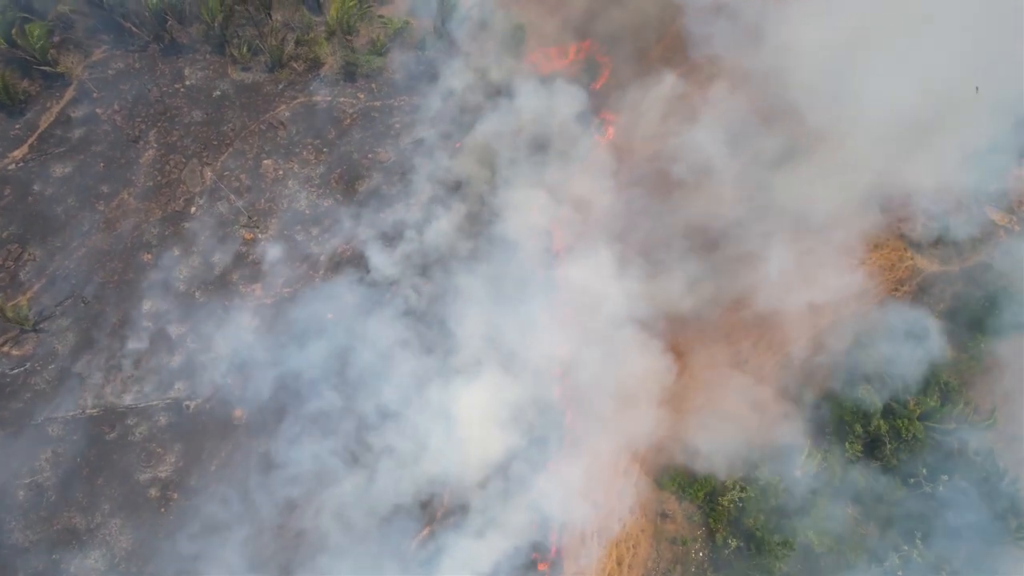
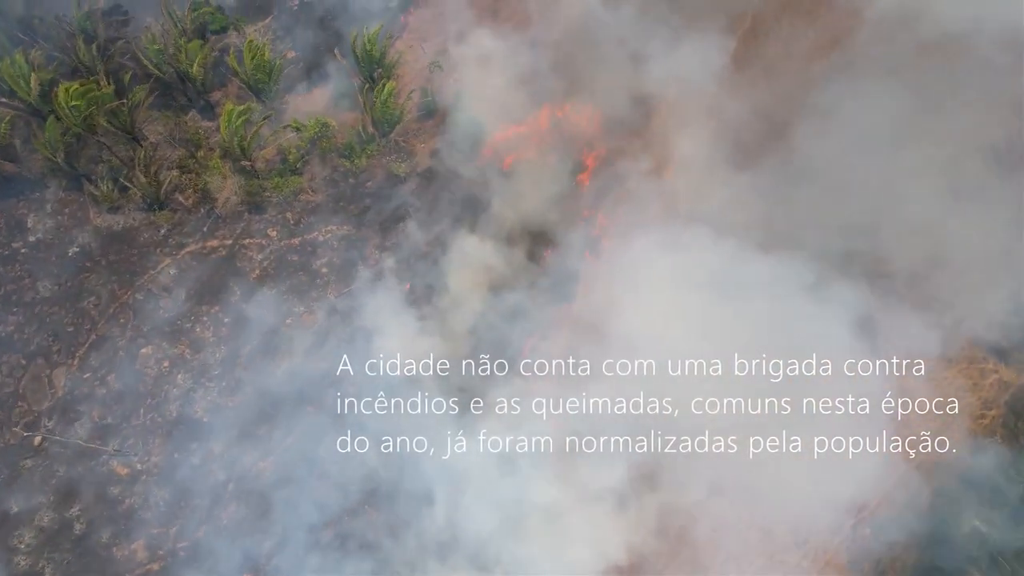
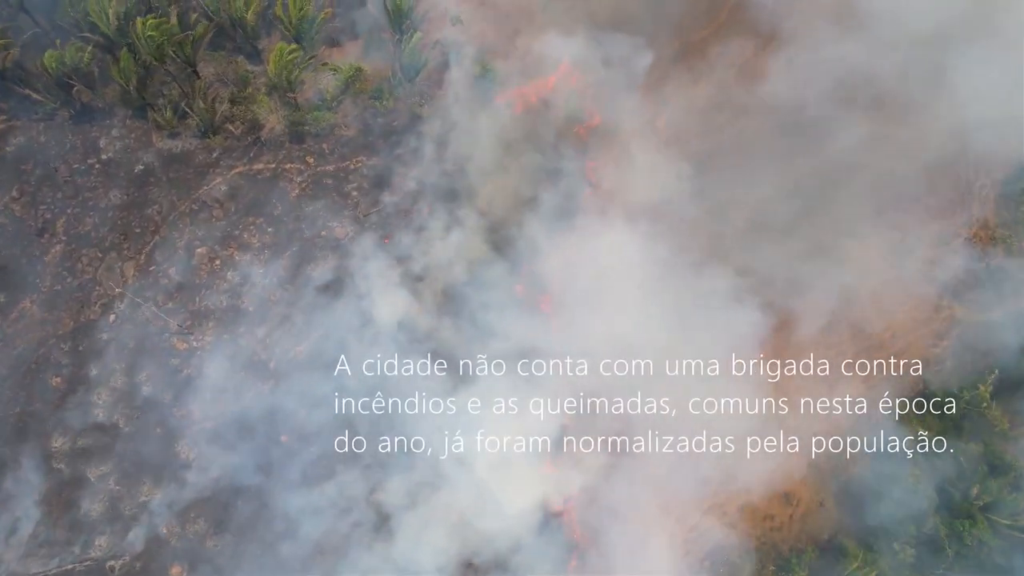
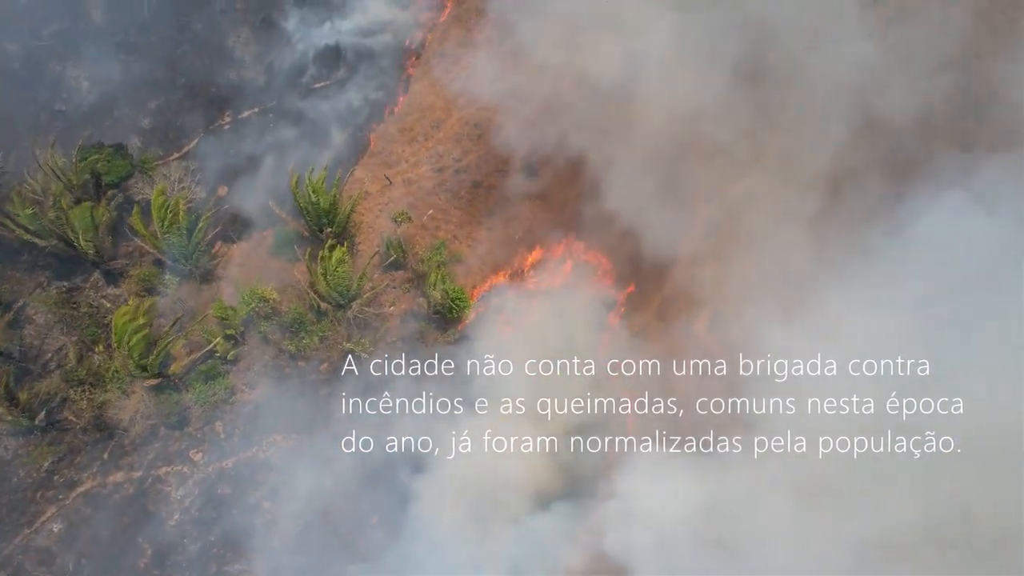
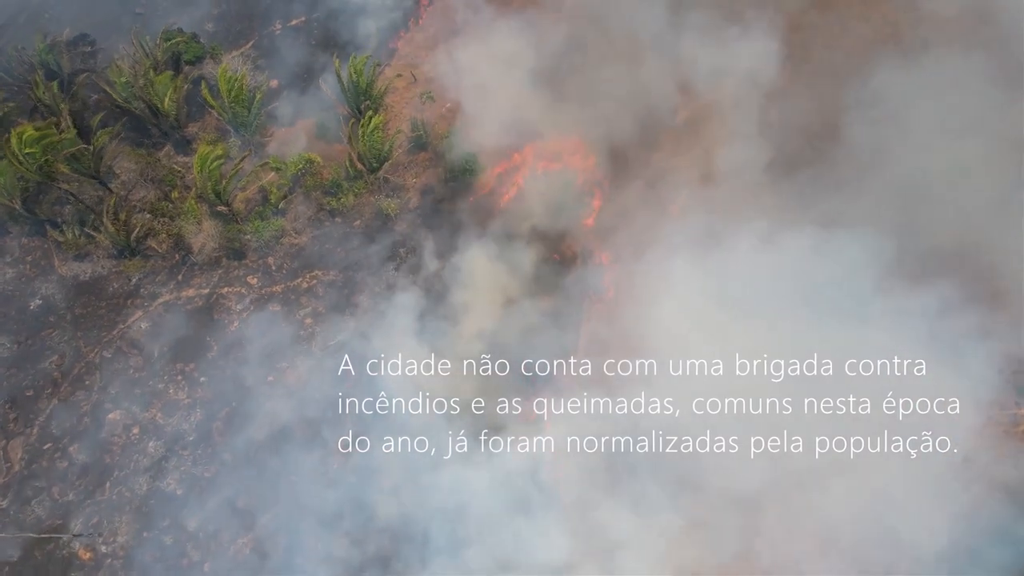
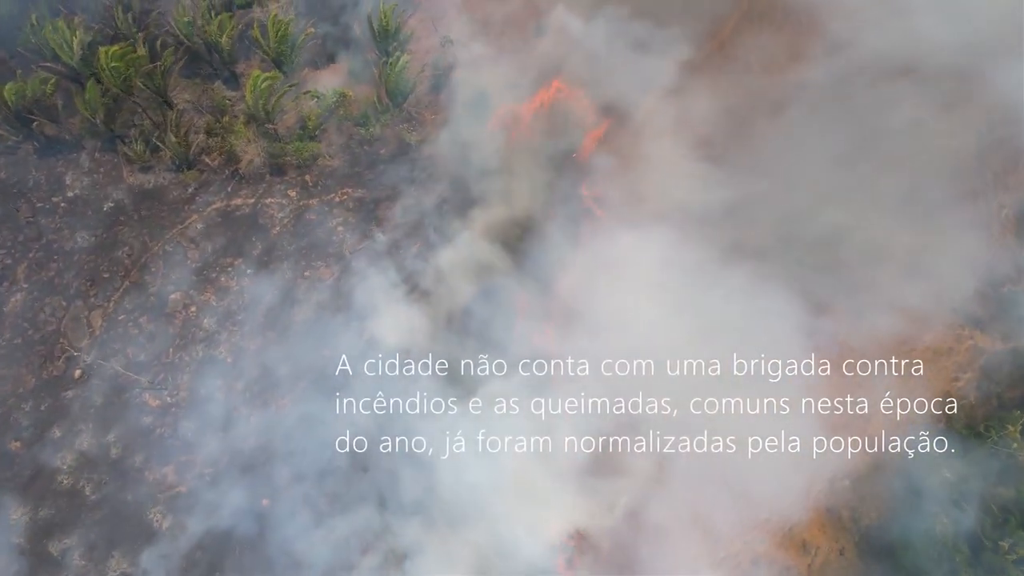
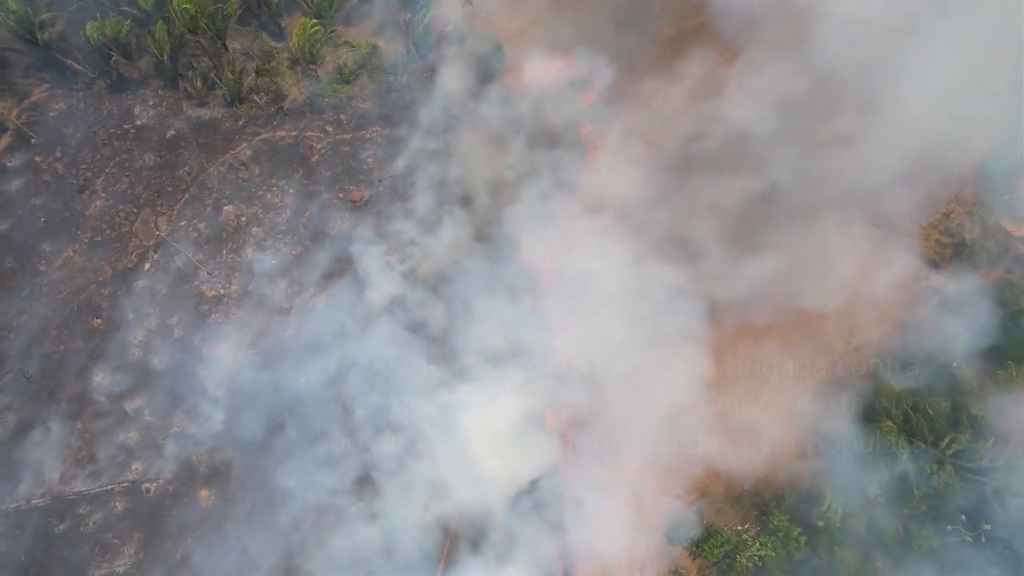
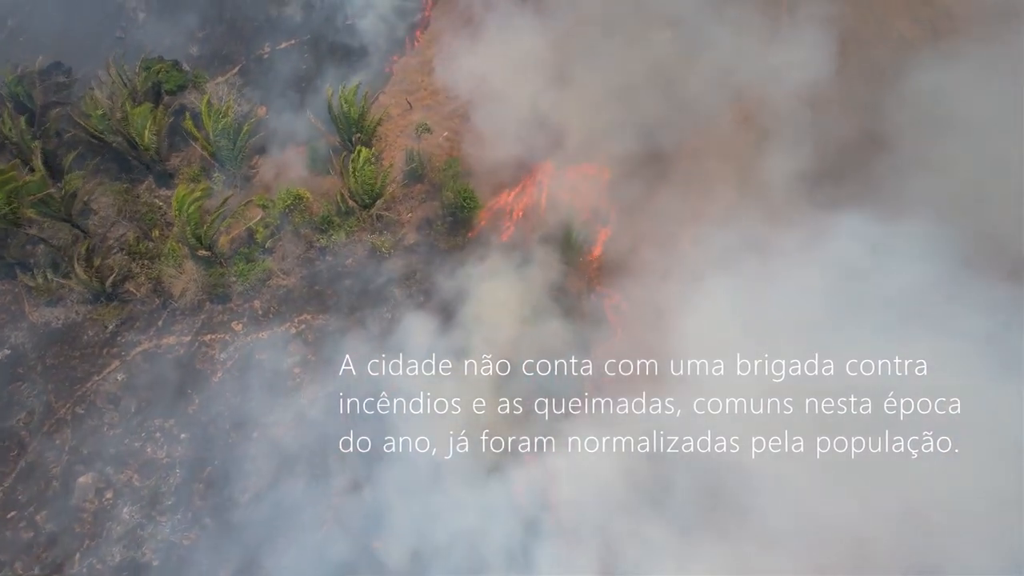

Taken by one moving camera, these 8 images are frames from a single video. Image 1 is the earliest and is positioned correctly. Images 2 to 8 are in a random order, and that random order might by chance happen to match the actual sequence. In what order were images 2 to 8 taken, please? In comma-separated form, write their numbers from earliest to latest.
7, 3, 6, 2, 5, 8, 4
